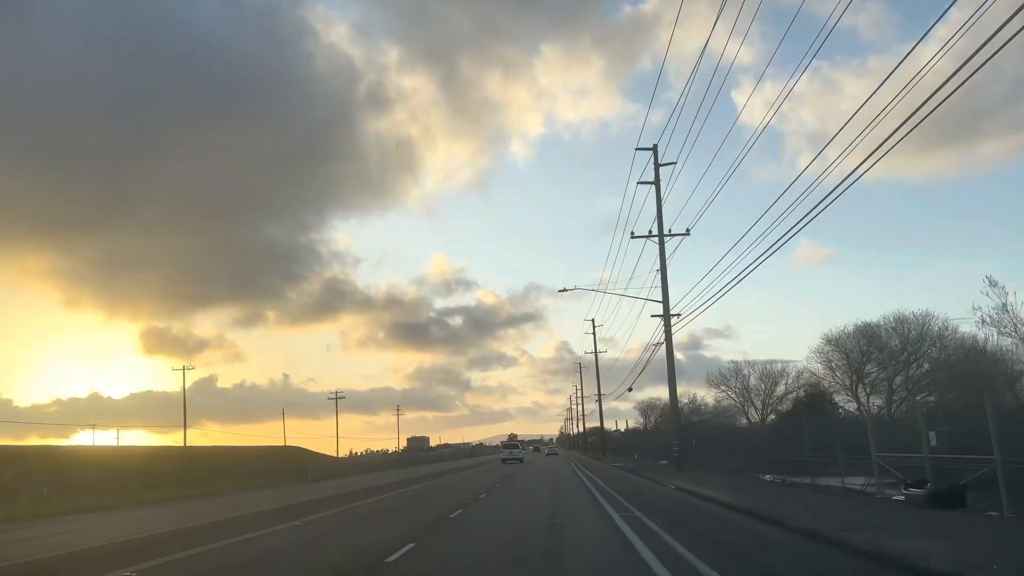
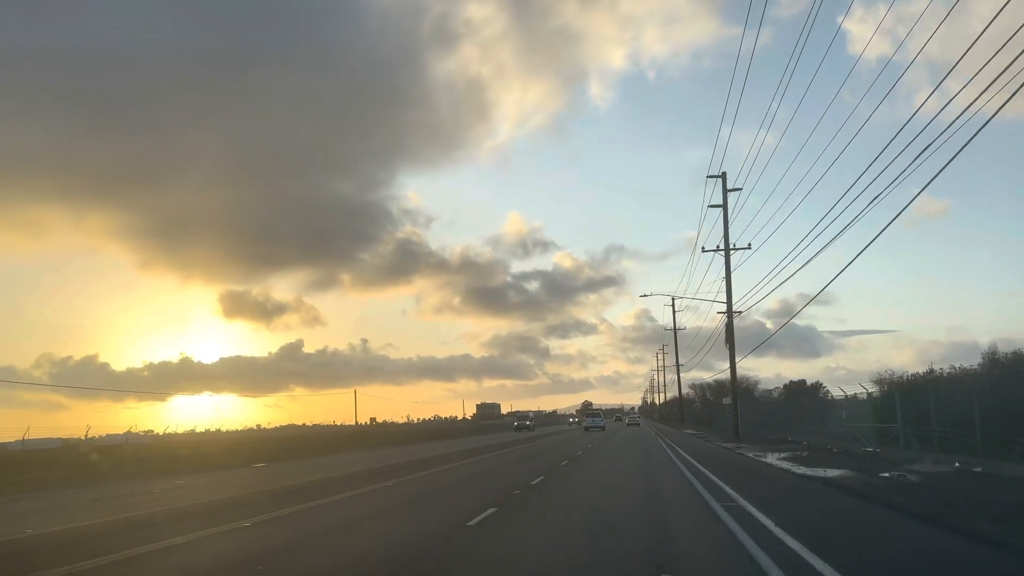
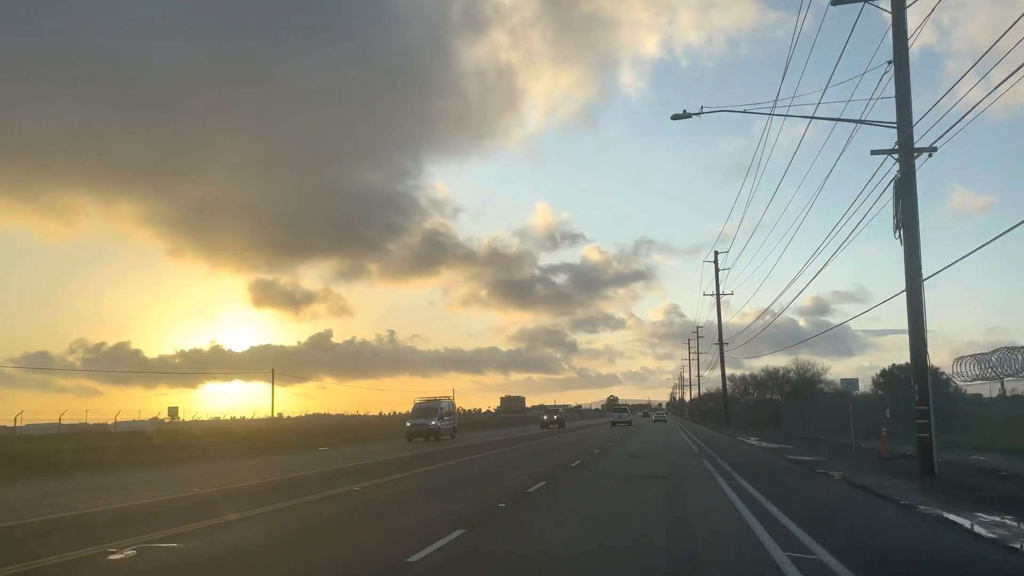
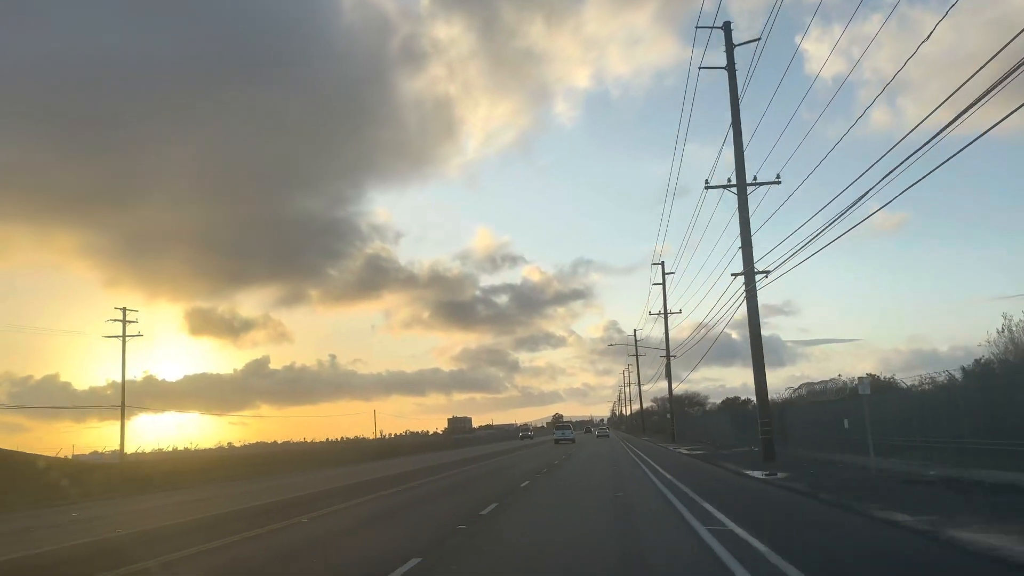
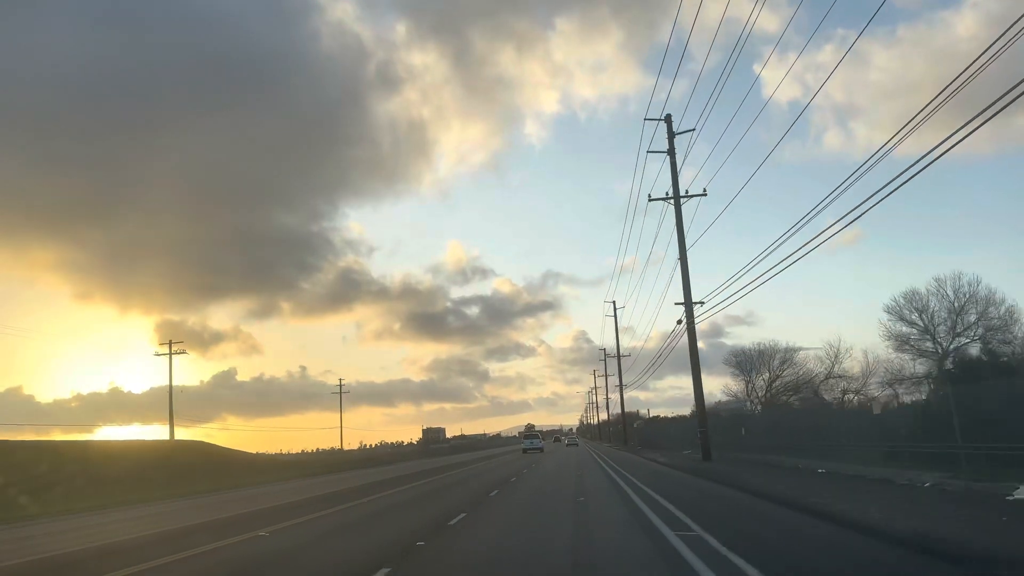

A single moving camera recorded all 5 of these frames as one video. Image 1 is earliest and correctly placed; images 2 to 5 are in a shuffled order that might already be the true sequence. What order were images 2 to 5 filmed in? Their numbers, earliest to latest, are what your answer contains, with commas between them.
5, 4, 2, 3
